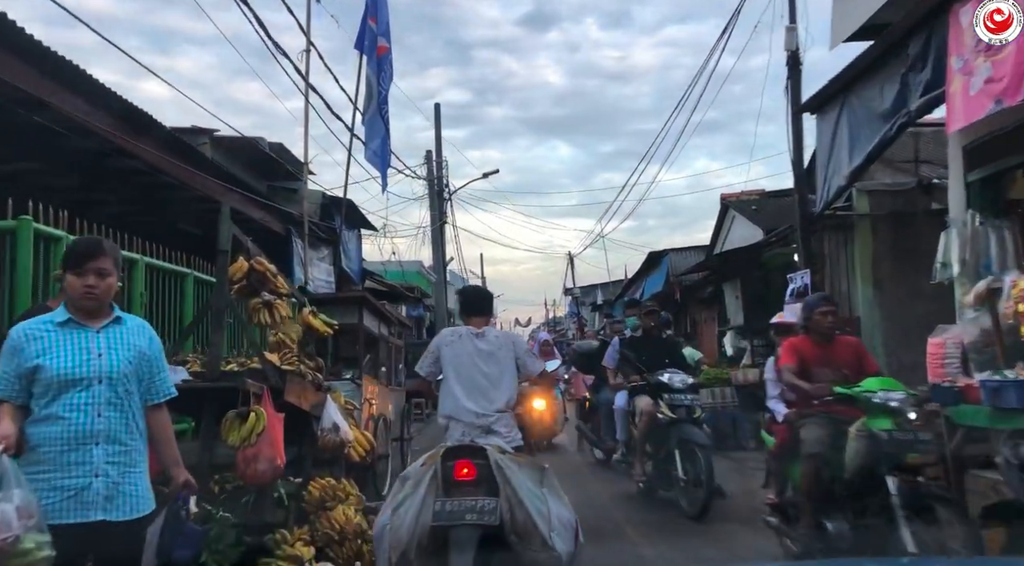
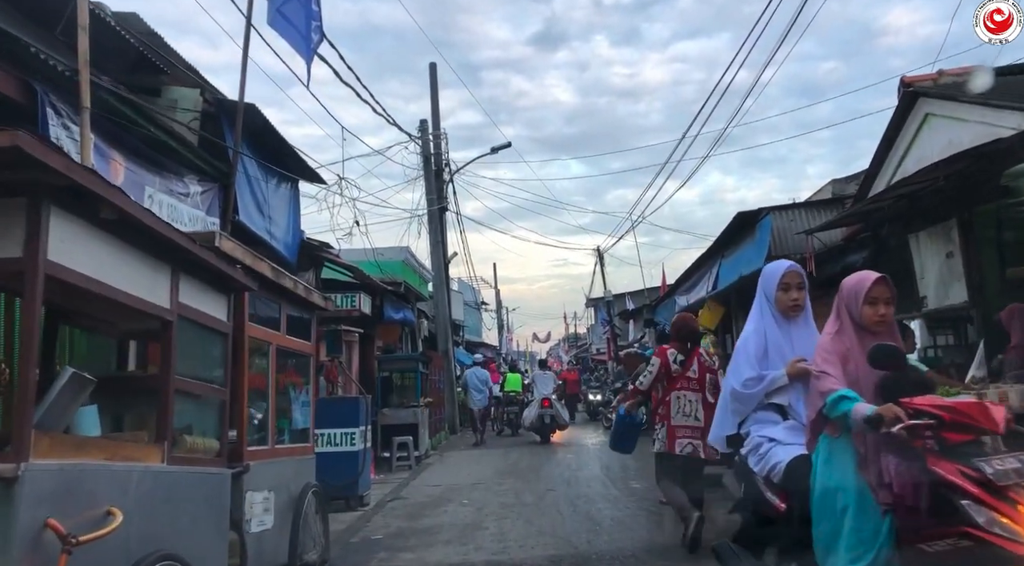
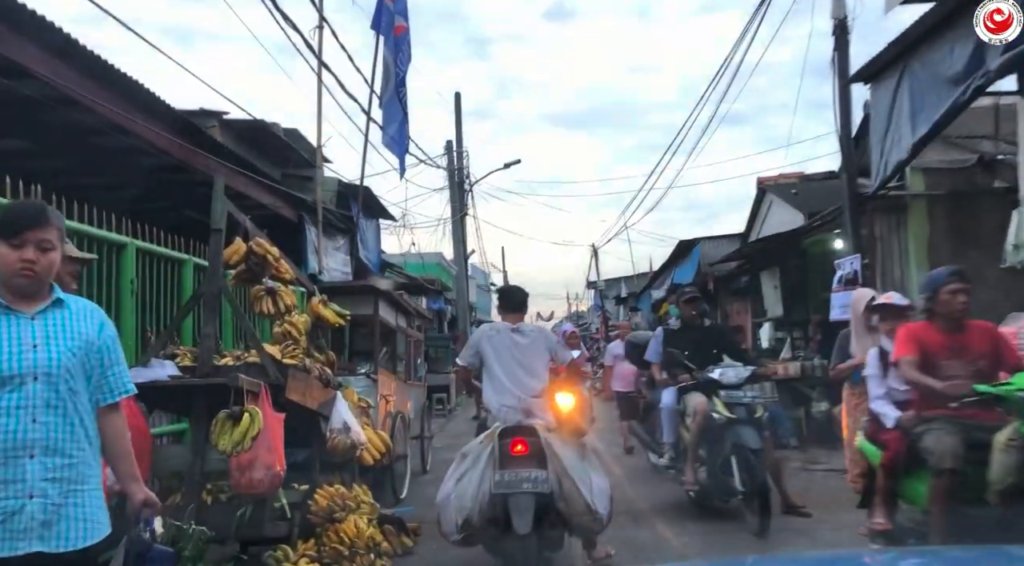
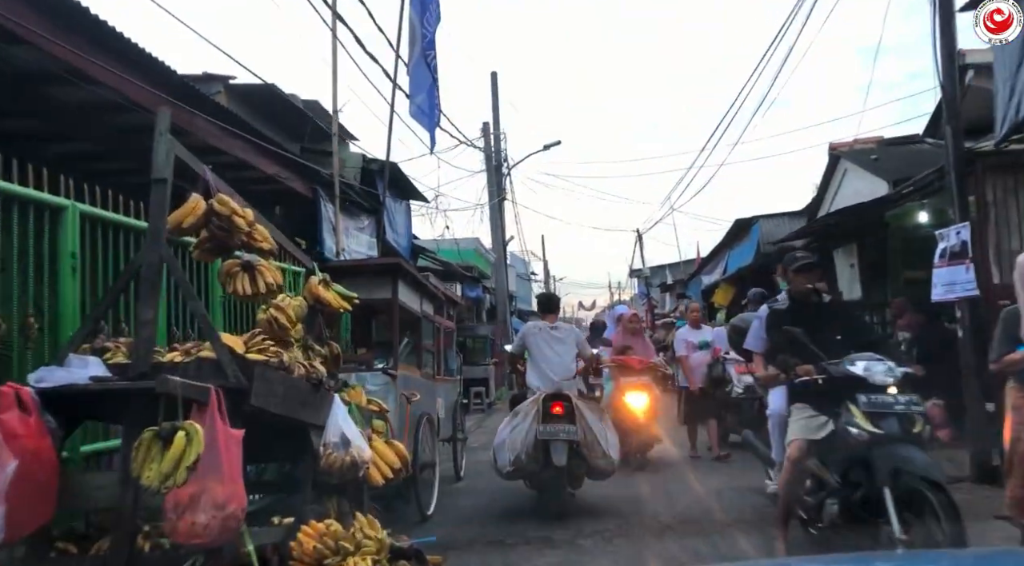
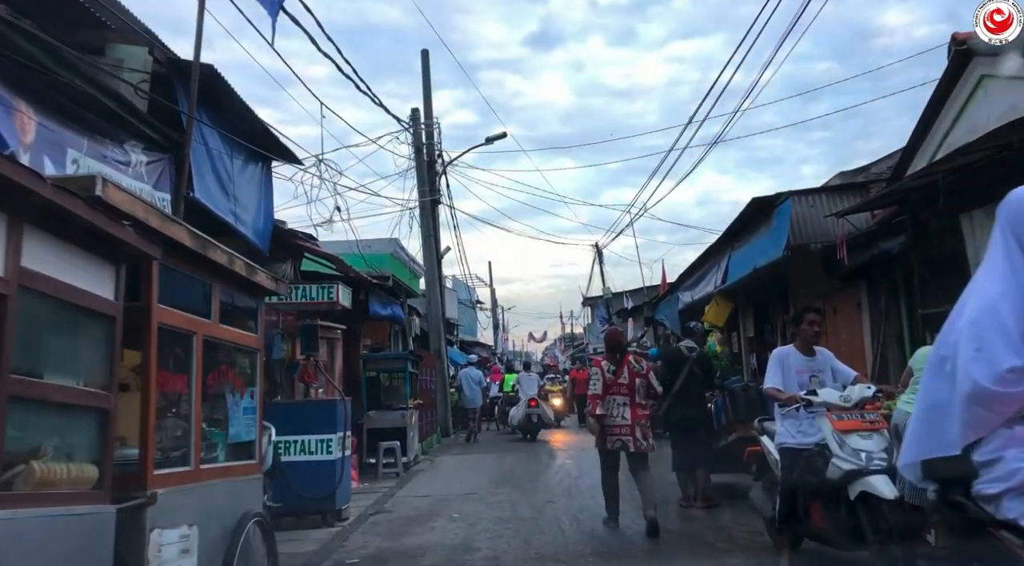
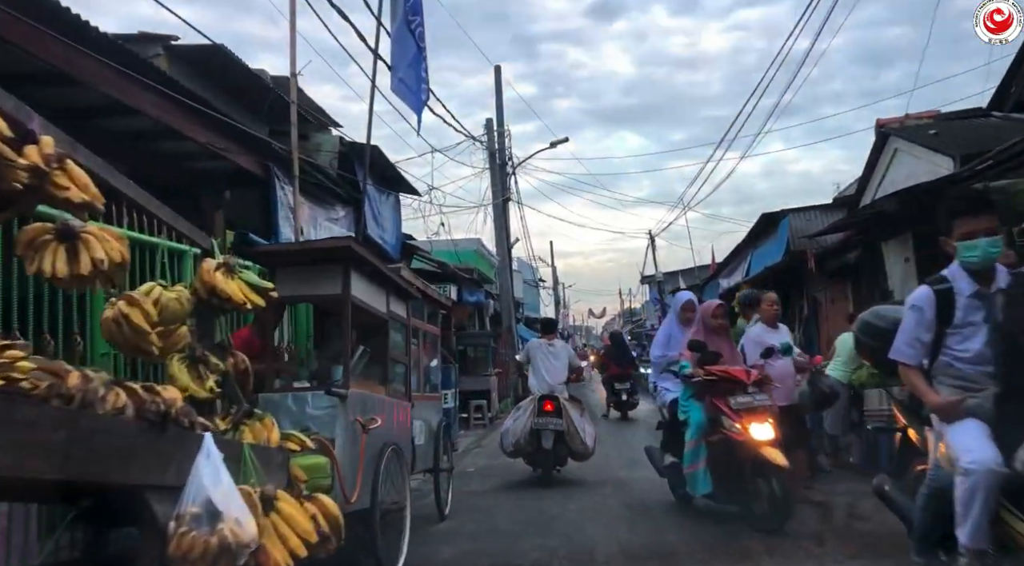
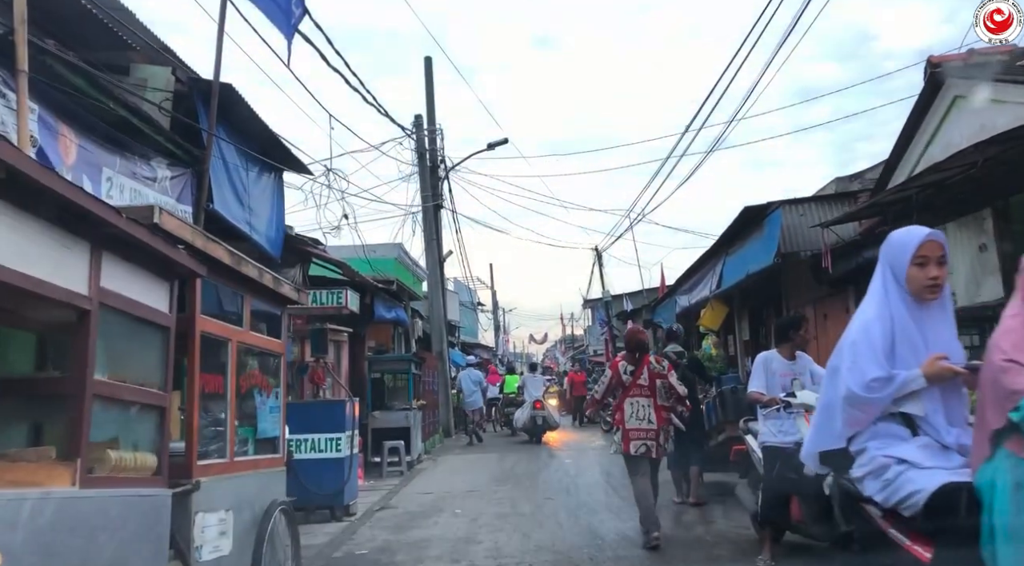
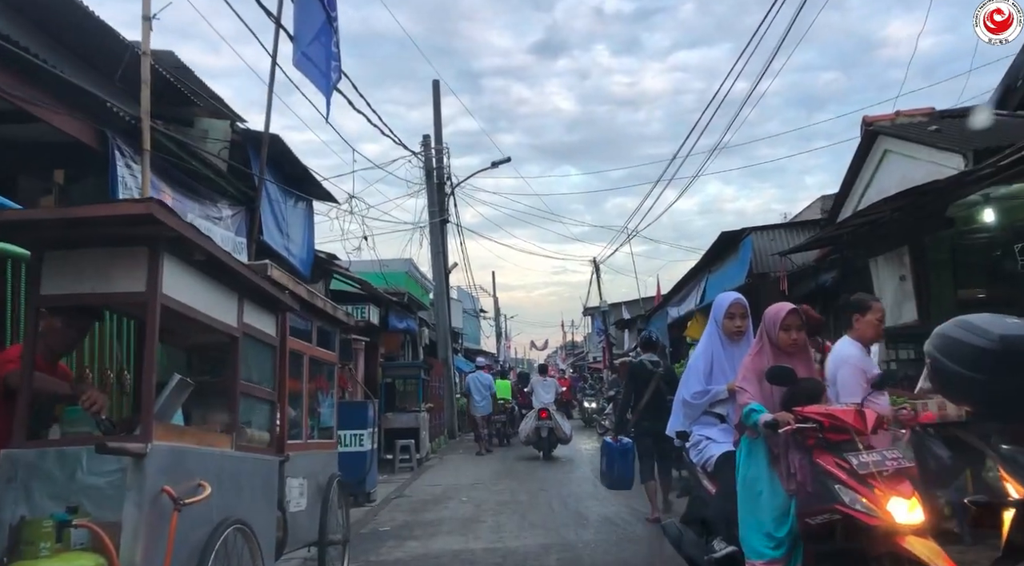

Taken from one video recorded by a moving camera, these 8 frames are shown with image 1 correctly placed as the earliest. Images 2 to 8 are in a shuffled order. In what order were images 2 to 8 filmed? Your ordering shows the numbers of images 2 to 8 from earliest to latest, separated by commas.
3, 4, 6, 8, 2, 7, 5
